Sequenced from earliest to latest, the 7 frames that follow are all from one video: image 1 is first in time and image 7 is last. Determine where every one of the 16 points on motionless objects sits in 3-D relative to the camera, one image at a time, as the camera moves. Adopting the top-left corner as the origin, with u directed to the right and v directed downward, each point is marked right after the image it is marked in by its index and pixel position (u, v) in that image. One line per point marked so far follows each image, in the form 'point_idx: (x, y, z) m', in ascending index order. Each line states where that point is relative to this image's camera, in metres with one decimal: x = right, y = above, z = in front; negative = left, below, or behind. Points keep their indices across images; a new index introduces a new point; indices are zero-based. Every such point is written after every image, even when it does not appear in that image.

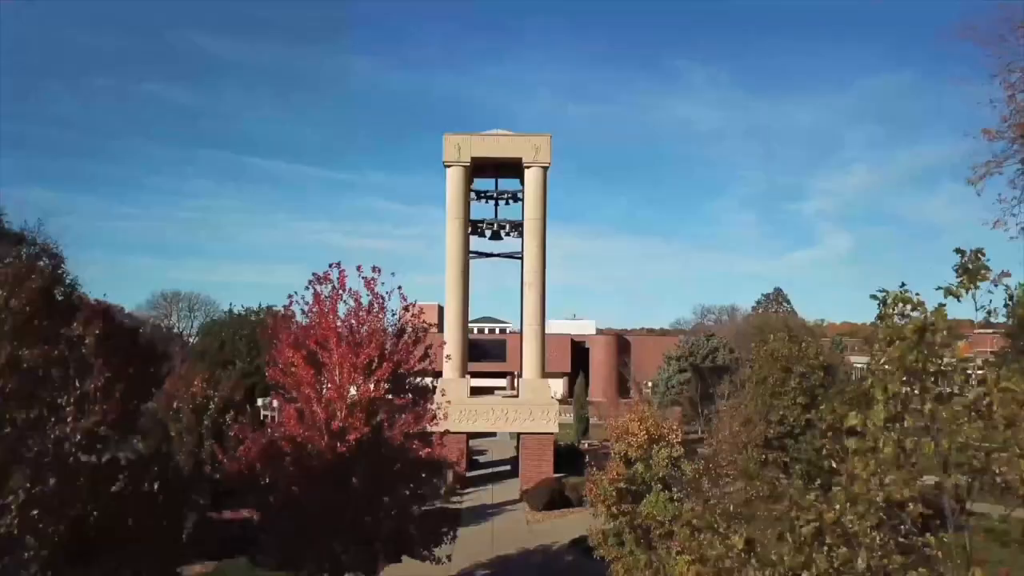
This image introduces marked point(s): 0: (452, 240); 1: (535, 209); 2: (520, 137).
0: (-1.3, +1.1, +16.0) m
1: (+0.5, +1.7, +15.8) m
2: (+0.2, +3.3, +15.8) m
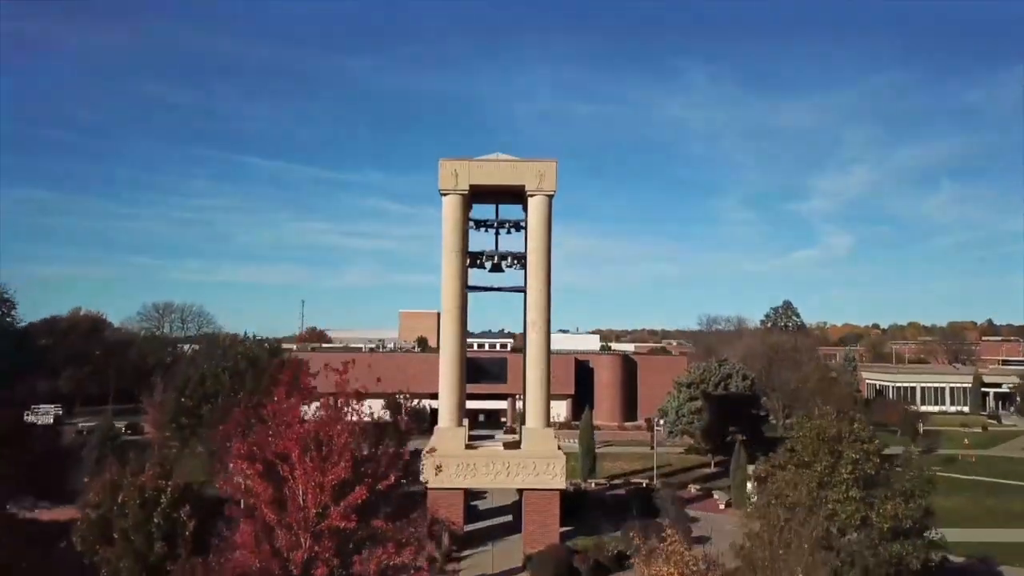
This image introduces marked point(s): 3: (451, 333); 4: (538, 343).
0: (-1.3, +0.3, +14.6) m
1: (+0.5, +0.9, +14.4) m
2: (+0.2, +2.5, +14.5) m
3: (-1.2, -1.0, +14.6) m
4: (+0.5, -1.1, +14.2) m
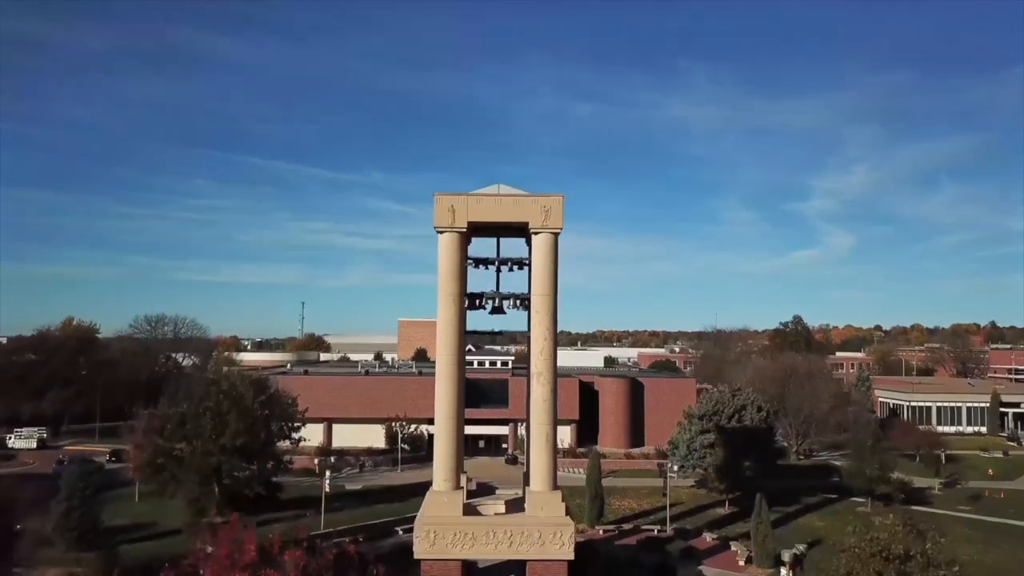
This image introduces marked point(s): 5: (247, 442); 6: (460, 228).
0: (-1.3, -0.6, +13.3) m
1: (+0.6, +0.1, +13.1) m
2: (+0.2, +1.6, +13.2) m
3: (-1.2, -1.8, +13.3) m
4: (+0.6, -2.0, +12.9) m
5: (-6.9, -4.0, +18.4) m
6: (-1.0, +1.1, +13.1) m
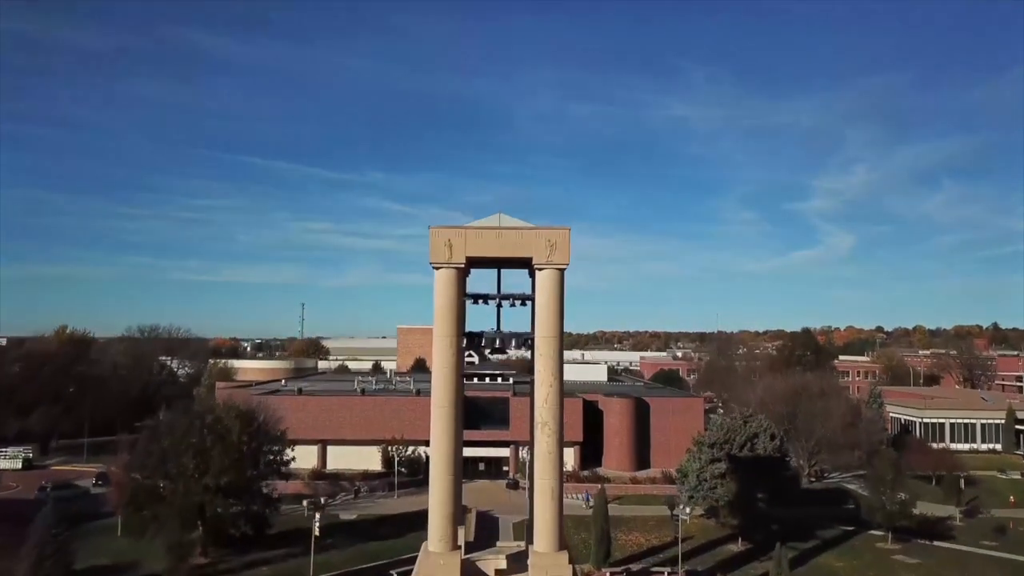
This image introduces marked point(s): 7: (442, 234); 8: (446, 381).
0: (-1.2, -1.3, +12.2) m
1: (+0.6, -0.6, +12.1) m
2: (+0.3, +0.9, +12.1) m
3: (-1.1, -2.5, +12.2) m
4: (+0.6, -2.7, +11.8) m
5: (-6.8, -4.7, +17.3) m
6: (-0.9, +0.4, +12.0) m
7: (-1.2, +0.9, +12.0) m
8: (-1.1, -1.6, +12.2) m
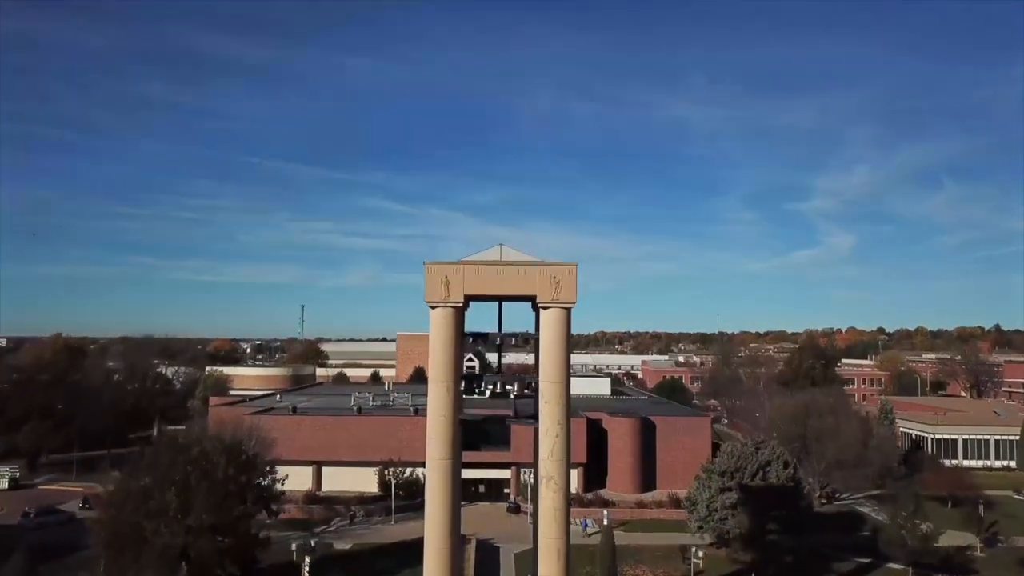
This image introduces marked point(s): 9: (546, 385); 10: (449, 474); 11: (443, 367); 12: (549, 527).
0: (-1.2, -1.9, +11.3) m
1: (+0.7, -1.3, +11.1) m
2: (+0.3, +0.3, +11.1) m
3: (-1.1, -3.1, +11.2) m
4: (+0.7, -3.3, +10.8) m
5: (-6.8, -5.3, +16.4) m
6: (-0.9, -0.2, +11.1) m
7: (-1.2, +0.3, +11.1) m
8: (-1.1, -2.2, +11.2) m
9: (+0.5, -1.5, +11.1) m
10: (-1.0, -2.9, +11.3) m
11: (-1.1, -1.2, +11.3) m
12: (+0.6, -3.6, +10.9) m
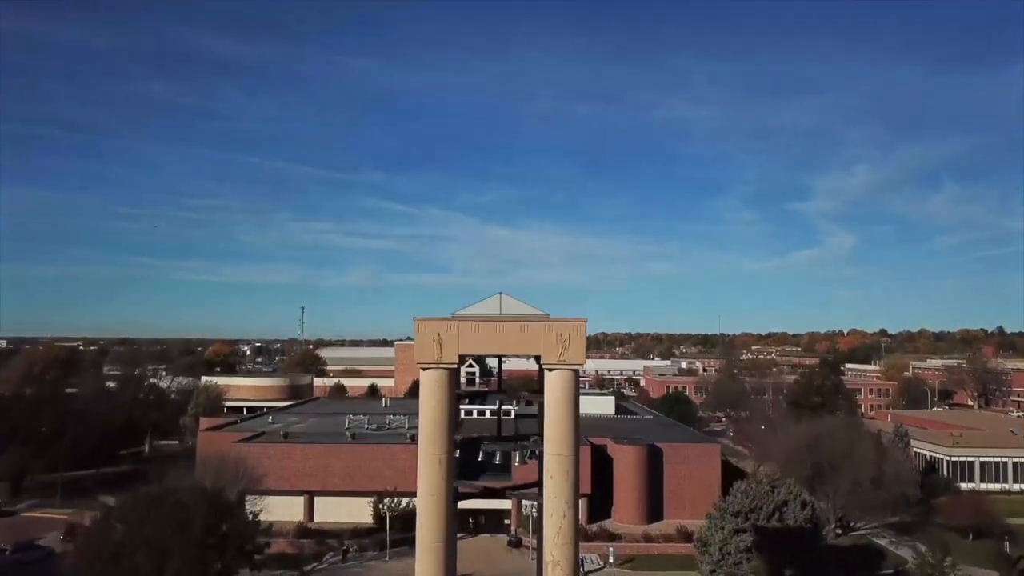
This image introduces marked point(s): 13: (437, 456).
0: (-1.2, -2.8, +10.0) m
1: (+0.7, -2.1, +9.9) m
2: (+0.3, -0.5, +9.9) m
3: (-1.1, -4.0, +10.0) m
4: (+0.7, -4.1, +9.6) m
5: (-6.8, -6.1, +15.2) m
6: (-0.9, -1.0, +9.8) m
7: (-1.1, -0.5, +9.8) m
8: (-1.1, -3.0, +10.0) m
9: (+0.6, -2.3, +9.9) m
10: (-1.0, -3.7, +10.0) m
11: (-1.1, -2.0, +10.0) m
12: (+0.6, -4.5, +9.6) m
13: (-1.1, -2.3, +10.0) m
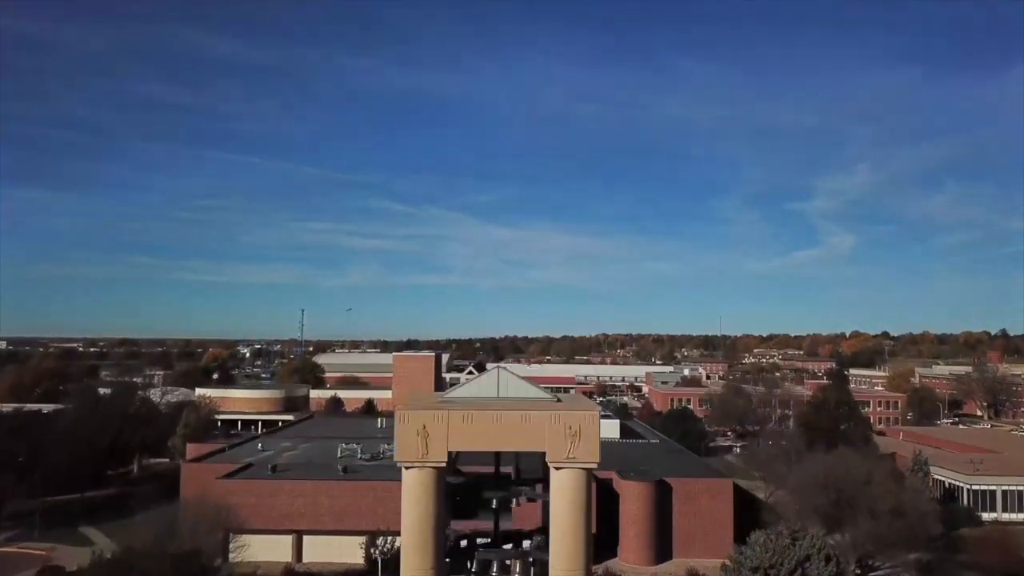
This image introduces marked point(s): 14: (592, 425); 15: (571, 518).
0: (-1.2, -3.7, +8.6) m
1: (+0.7, -3.0, +8.4) m
2: (+0.3, -1.5, +8.4) m
3: (-1.1, -4.9, +8.5) m
4: (+0.7, -5.1, +8.1) m
5: (-6.8, -7.1, +13.7) m
6: (-0.9, -2.0, +8.4) m
7: (-1.1, -1.5, +8.4) m
8: (-1.1, -4.0, +8.5) m
9: (+0.6, -3.3, +8.4) m
10: (-1.0, -4.7, +8.5) m
11: (-1.1, -3.0, +8.5) m
12: (+0.6, -5.4, +8.1) m
13: (-1.1, -3.3, +8.5) m
14: (+1.0, -1.7, +8.5) m
15: (+0.7, -3.2, +8.4) m
